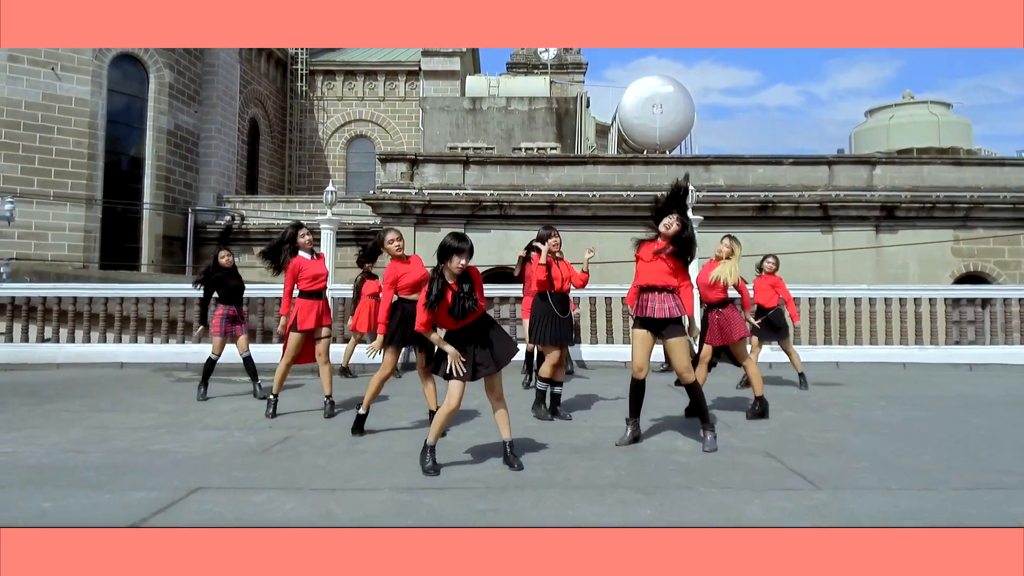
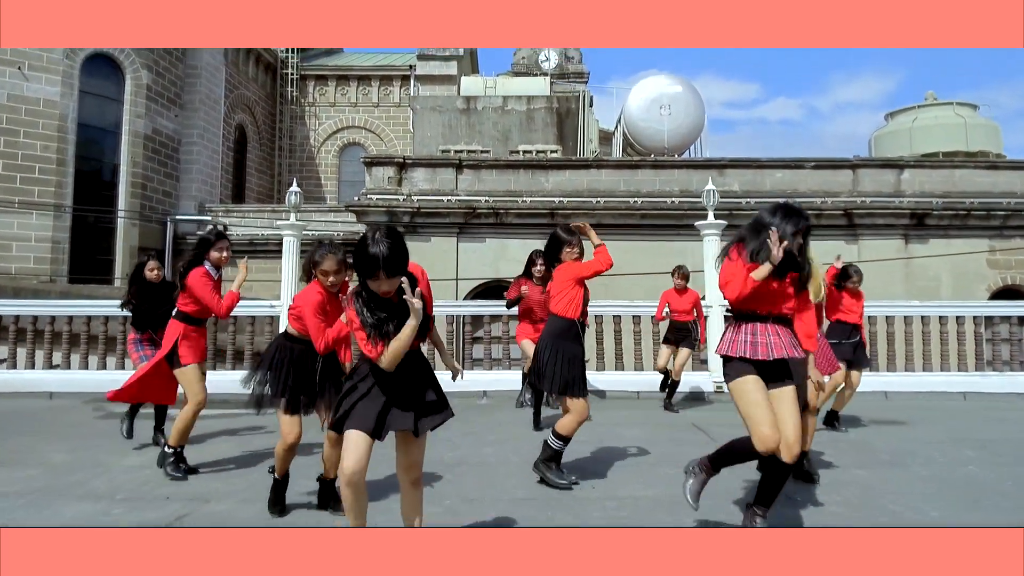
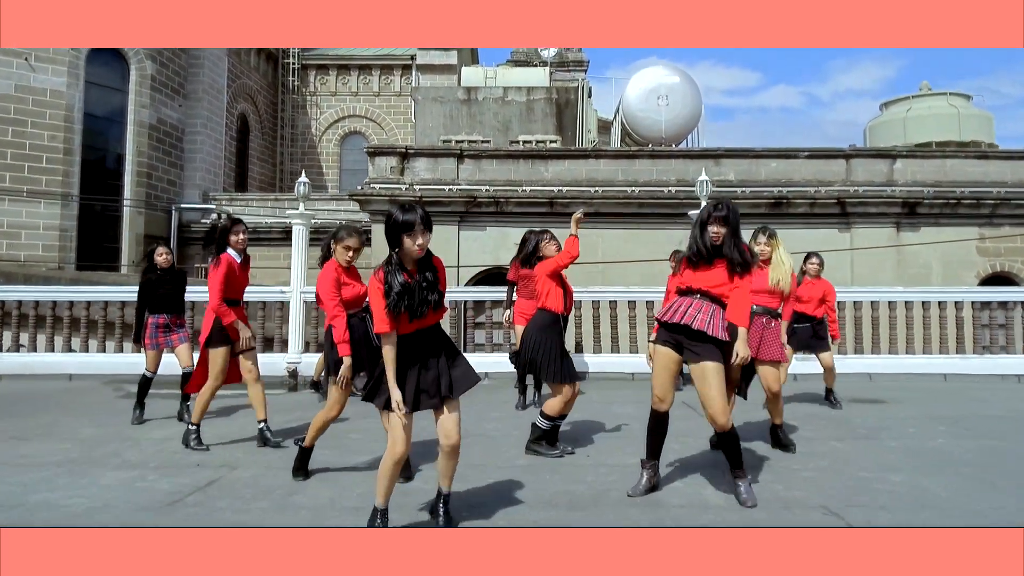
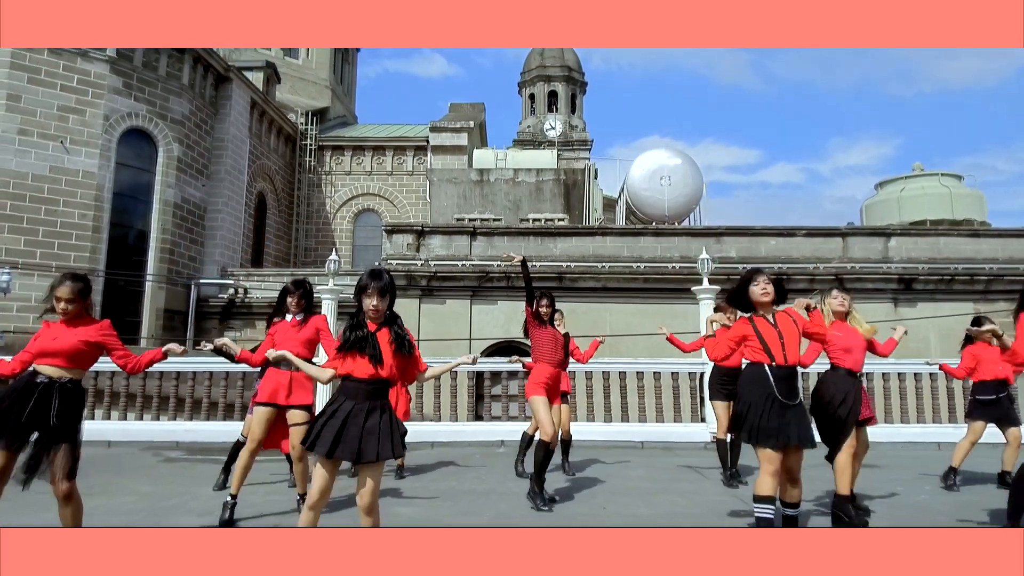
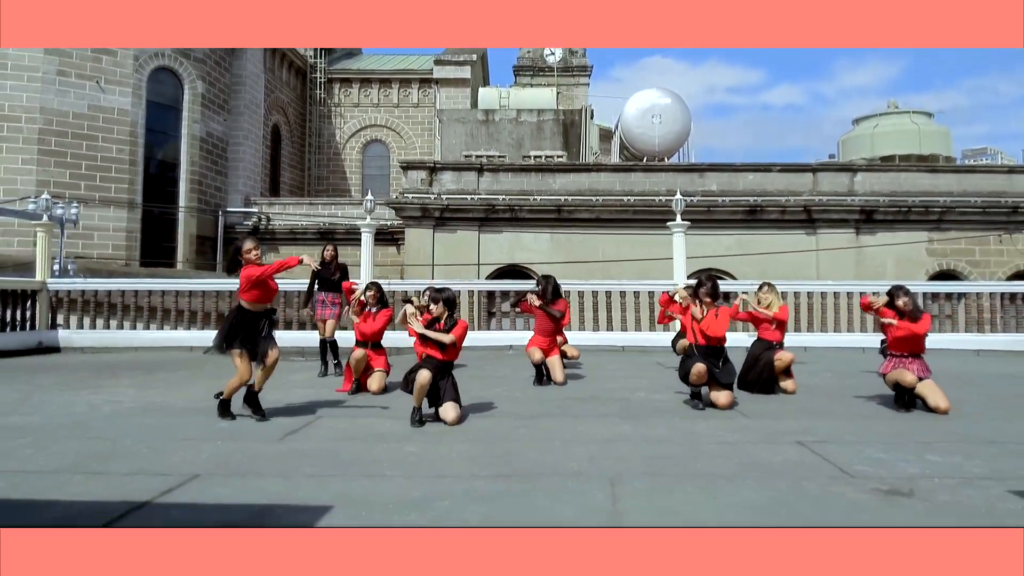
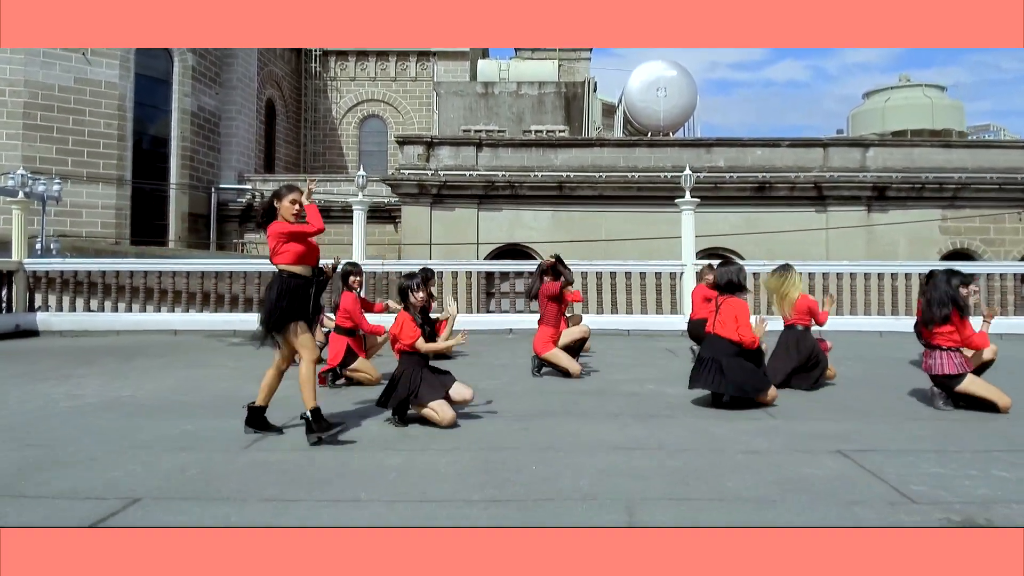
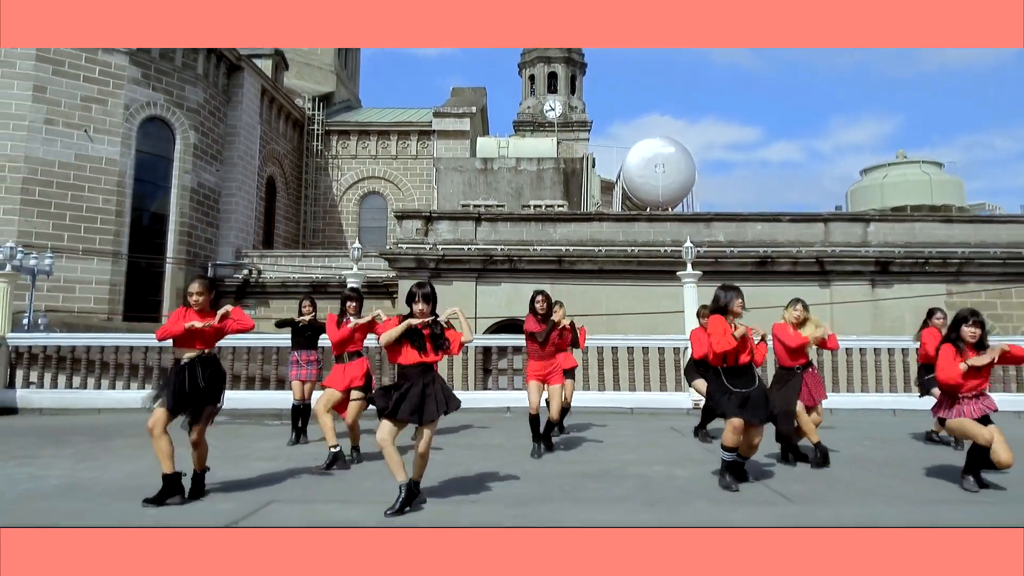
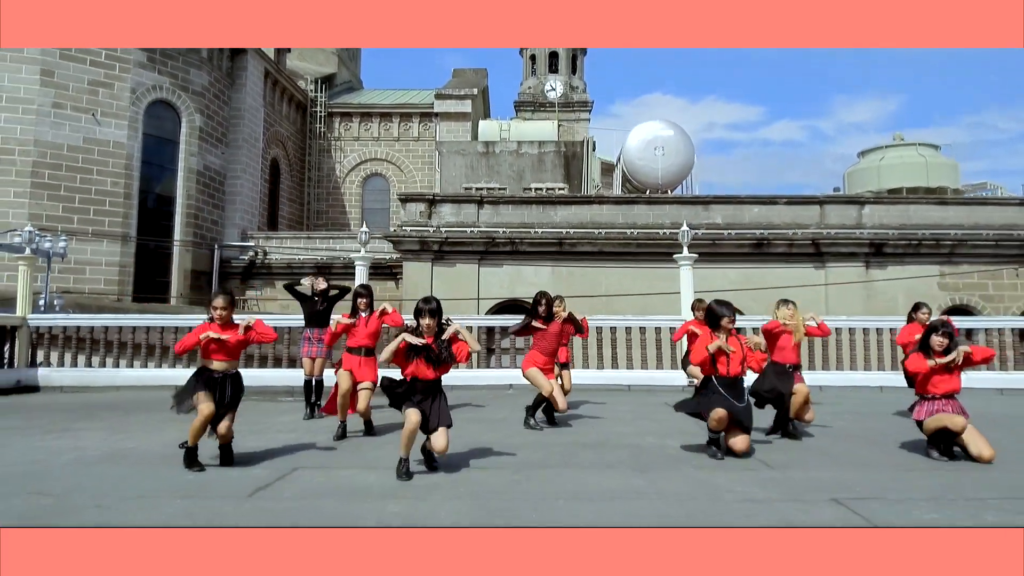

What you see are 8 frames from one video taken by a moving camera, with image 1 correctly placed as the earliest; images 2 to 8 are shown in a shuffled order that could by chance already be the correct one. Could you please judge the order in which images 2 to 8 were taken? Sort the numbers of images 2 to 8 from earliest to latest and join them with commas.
3, 2, 4, 7, 8, 5, 6
